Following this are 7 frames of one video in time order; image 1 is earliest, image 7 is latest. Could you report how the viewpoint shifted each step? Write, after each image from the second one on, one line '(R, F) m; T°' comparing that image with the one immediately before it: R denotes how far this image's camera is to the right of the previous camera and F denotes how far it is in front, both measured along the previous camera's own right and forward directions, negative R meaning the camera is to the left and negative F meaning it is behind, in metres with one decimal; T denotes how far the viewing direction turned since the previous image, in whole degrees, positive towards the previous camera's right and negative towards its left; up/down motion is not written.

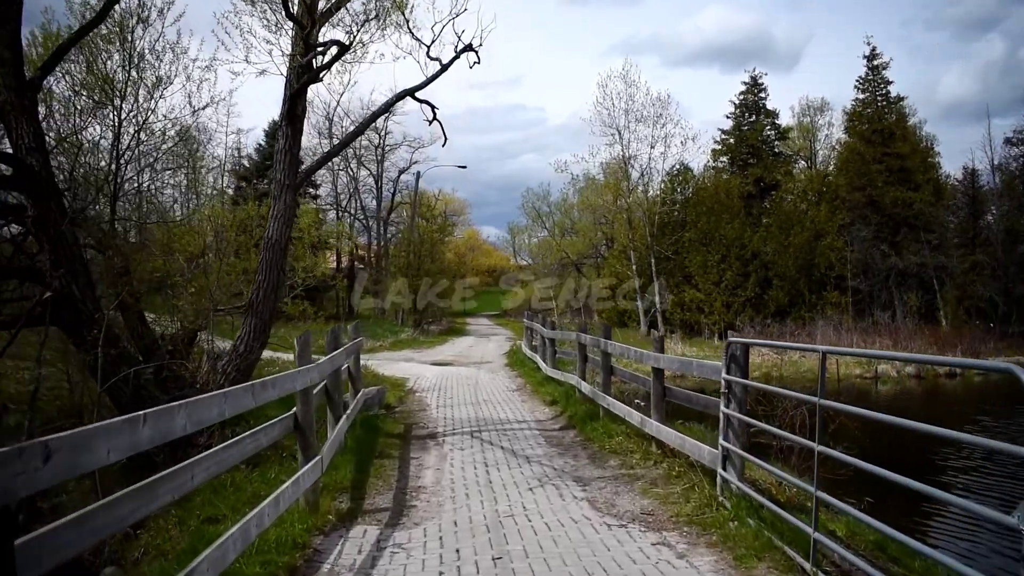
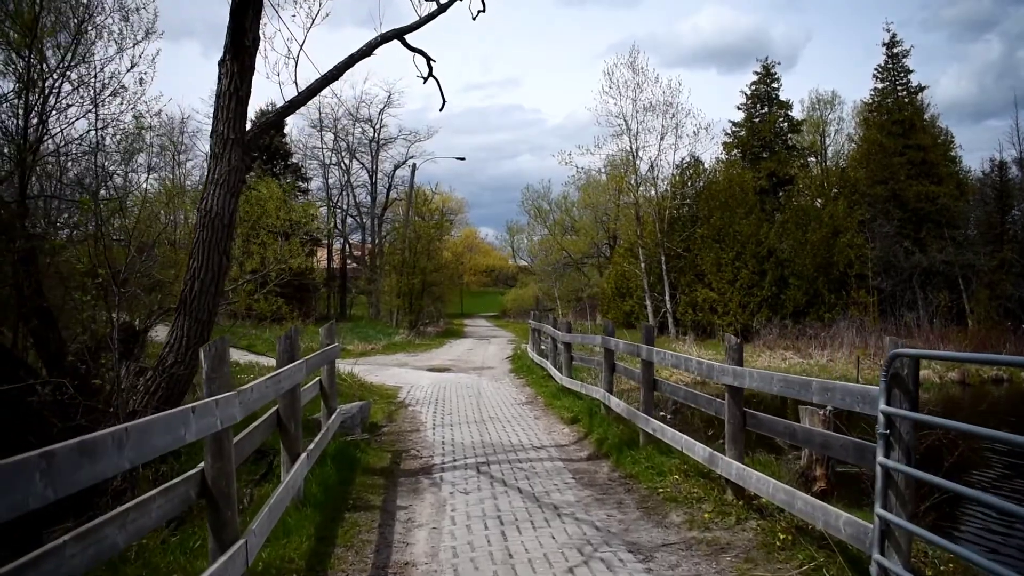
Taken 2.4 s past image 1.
(-0.2, +1.9) m; 0°
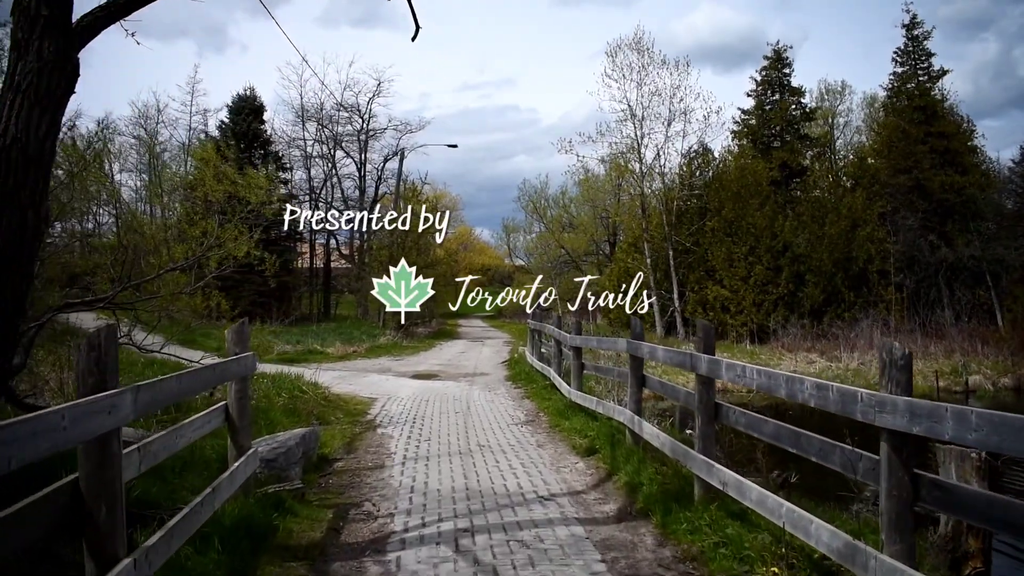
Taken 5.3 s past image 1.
(0.0, +2.3) m; 0°
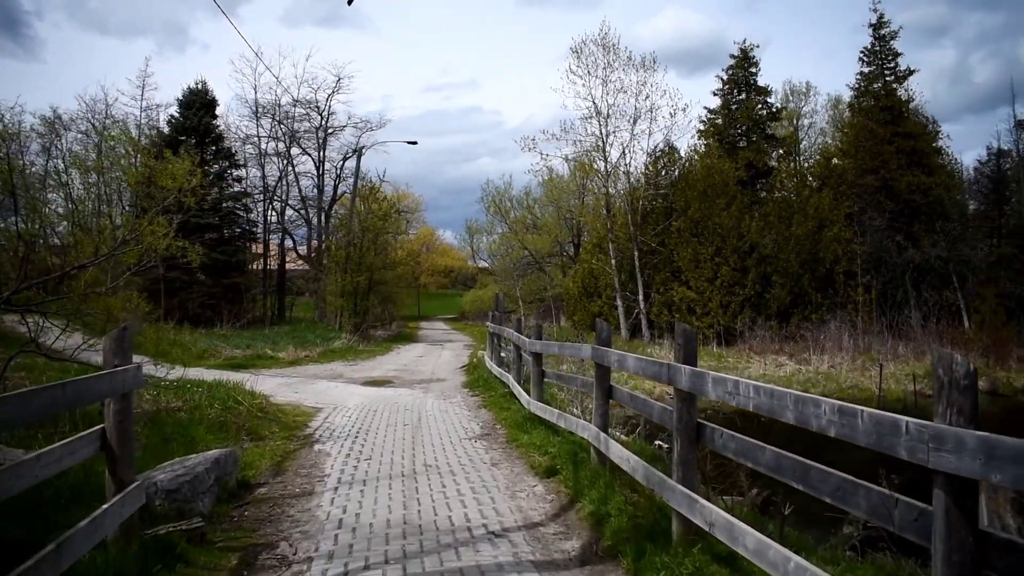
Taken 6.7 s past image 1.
(+0.1, +0.9) m; +3°
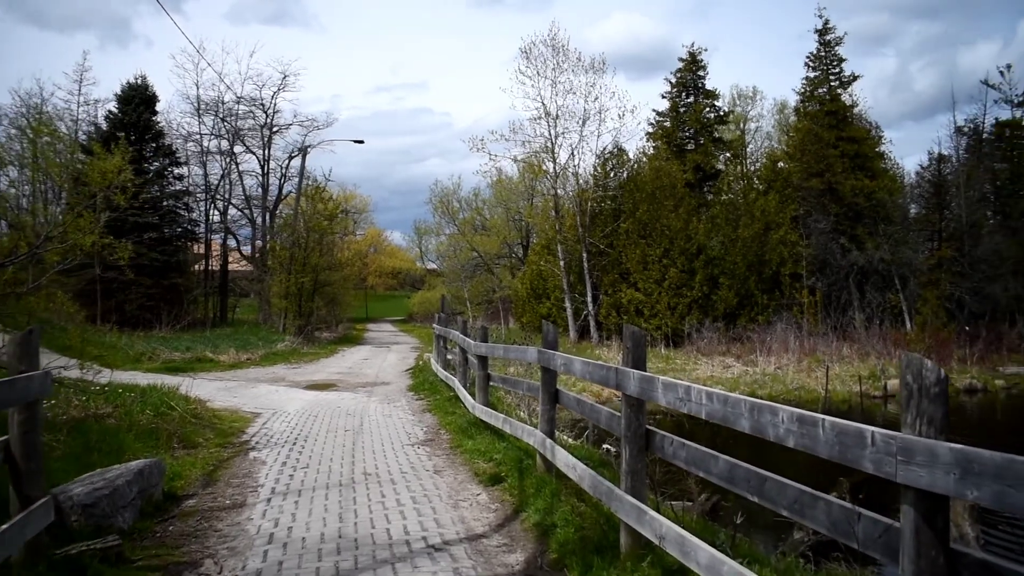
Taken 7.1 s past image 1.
(+0.1, +0.3) m; +4°
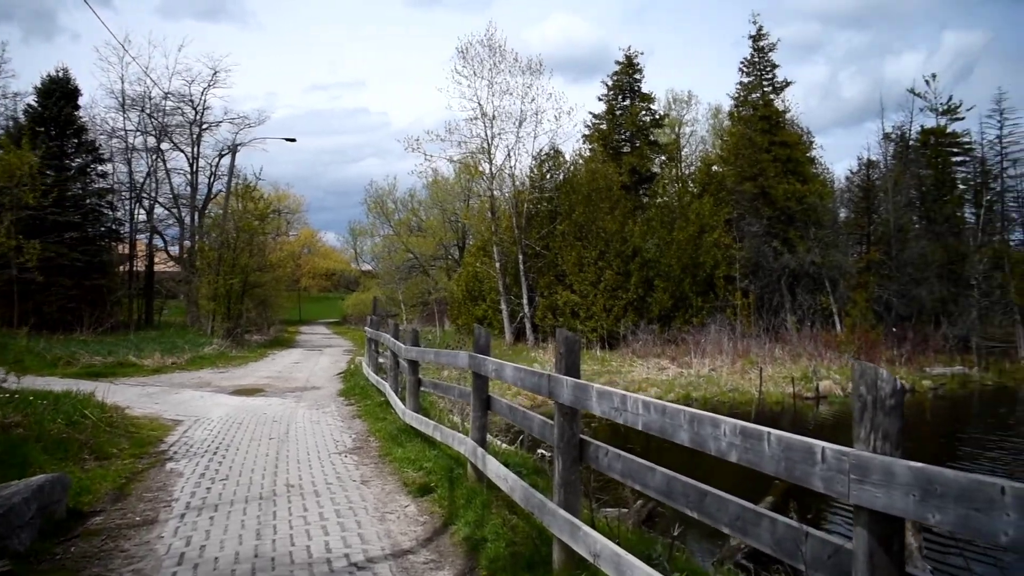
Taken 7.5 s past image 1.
(+0.1, +0.3) m; +5°
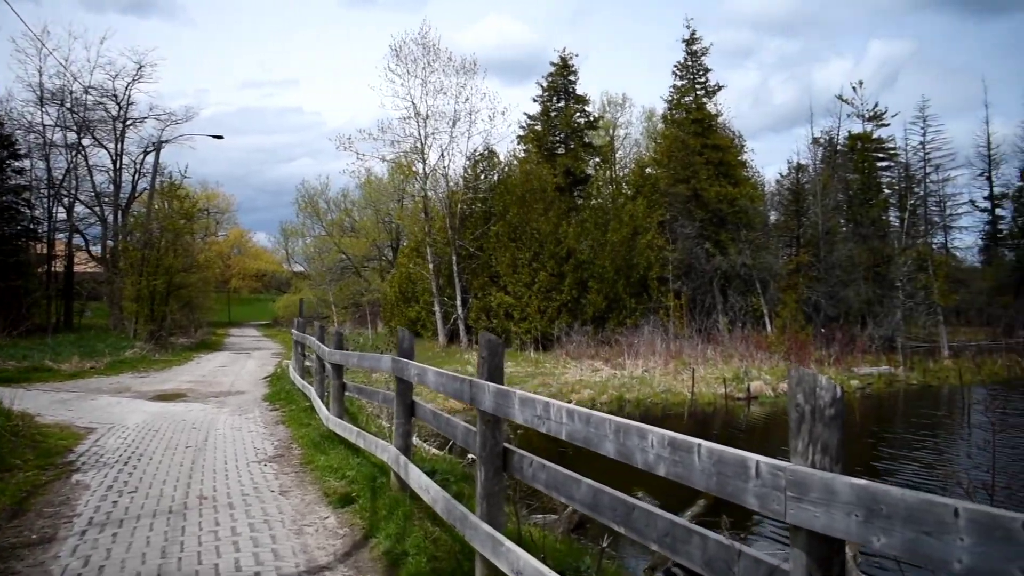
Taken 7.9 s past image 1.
(+0.1, +0.2) m; +5°
